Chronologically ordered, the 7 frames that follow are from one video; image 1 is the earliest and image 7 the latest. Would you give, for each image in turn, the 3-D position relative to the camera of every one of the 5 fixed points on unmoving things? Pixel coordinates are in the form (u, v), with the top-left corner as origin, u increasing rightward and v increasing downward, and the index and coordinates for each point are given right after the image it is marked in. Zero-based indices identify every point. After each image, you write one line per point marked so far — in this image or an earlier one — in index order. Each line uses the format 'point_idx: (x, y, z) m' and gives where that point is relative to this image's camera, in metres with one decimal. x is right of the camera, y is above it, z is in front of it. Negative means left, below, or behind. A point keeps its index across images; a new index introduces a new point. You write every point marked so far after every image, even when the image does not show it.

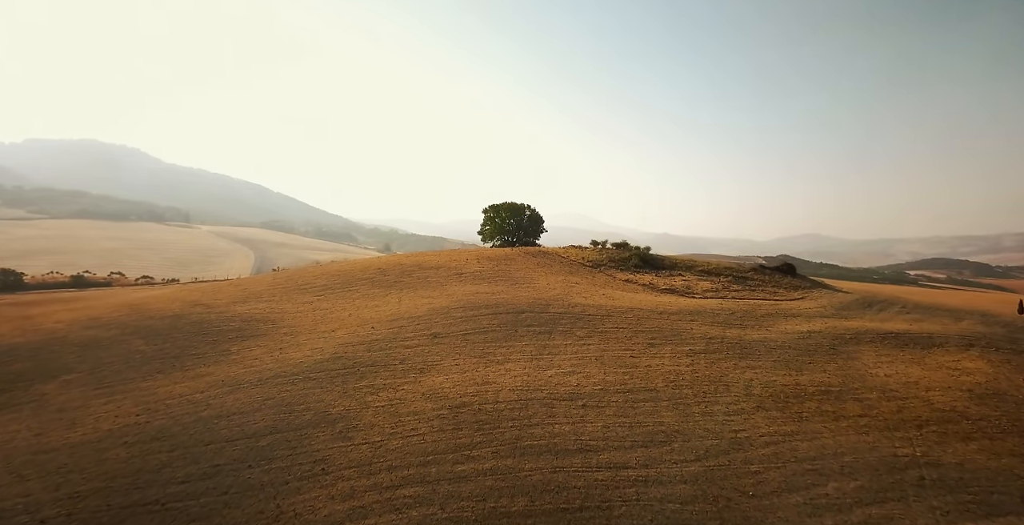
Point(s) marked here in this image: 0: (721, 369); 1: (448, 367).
0: (+8.0, -4.1, +18.4) m
1: (-2.5, -4.1, +18.9) m
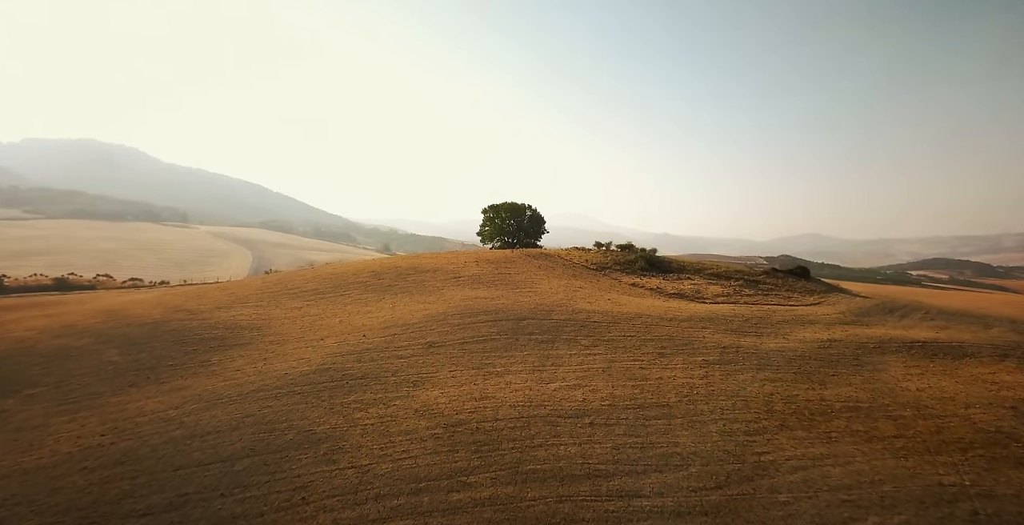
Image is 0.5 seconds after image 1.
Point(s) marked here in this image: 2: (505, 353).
0: (+8.0, -4.2, +17.1) m
1: (-2.5, -4.3, +17.5) m
2: (-0.3, -3.7, +19.3) m
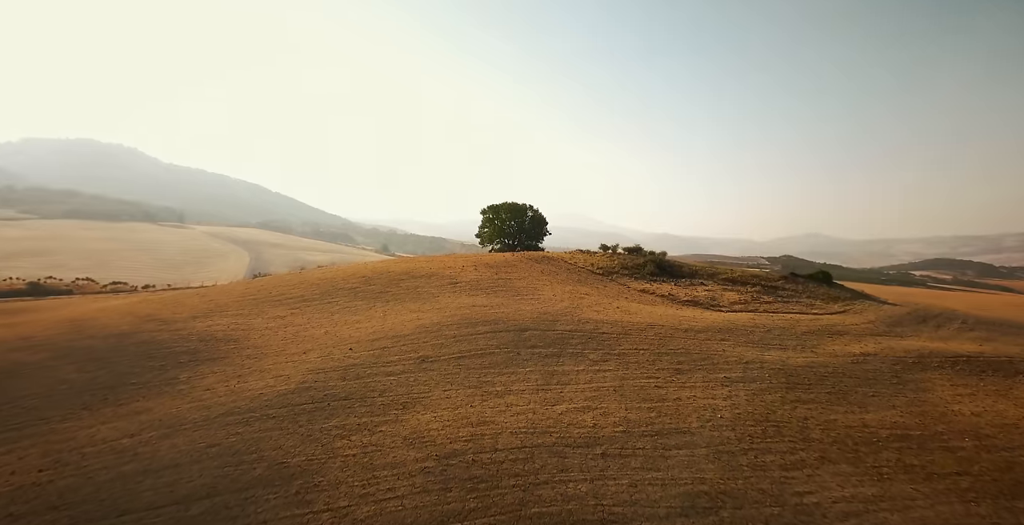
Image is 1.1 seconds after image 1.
0: (+8.1, -4.5, +15.3) m
1: (-2.4, -4.5, +15.7) m
2: (-0.2, -3.9, +17.4) m
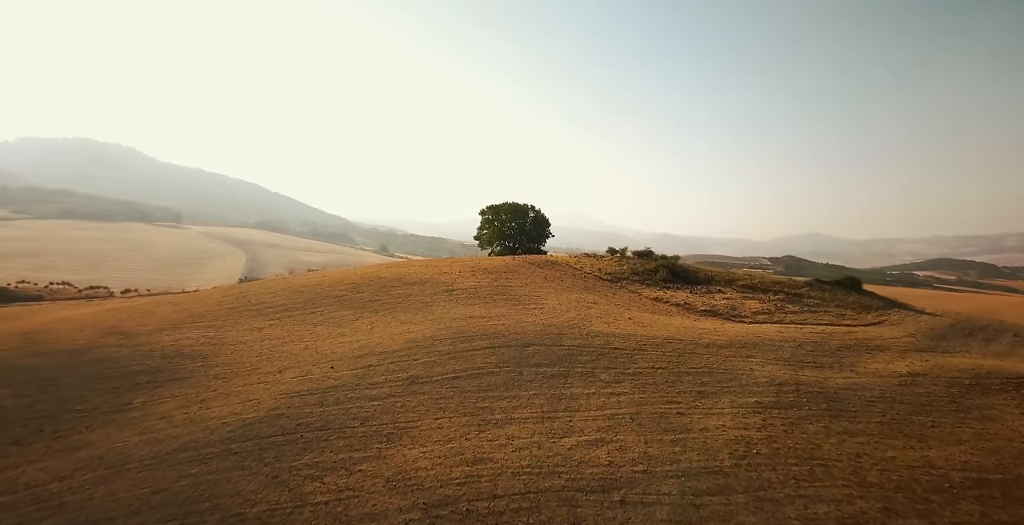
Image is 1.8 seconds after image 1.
0: (+8.1, -4.7, +13.1) m
1: (-2.4, -4.8, +13.6) m
2: (-0.2, -4.2, +15.3) m
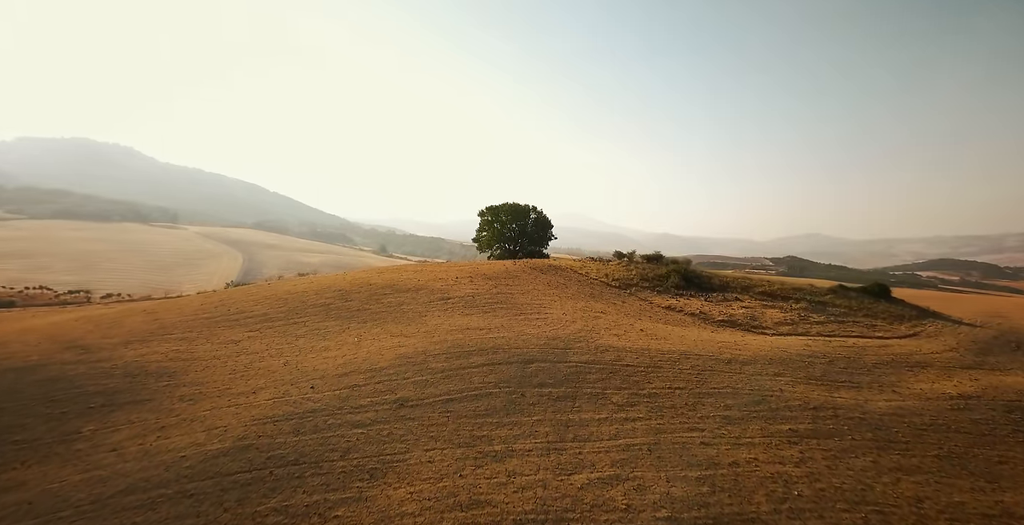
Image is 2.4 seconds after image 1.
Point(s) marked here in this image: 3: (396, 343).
0: (+8.2, -5.0, +11.4) m
1: (-2.4, -5.0, +11.8) m
2: (-0.2, -4.4, +13.5) m
3: (-4.4, -3.0, +18.1) m
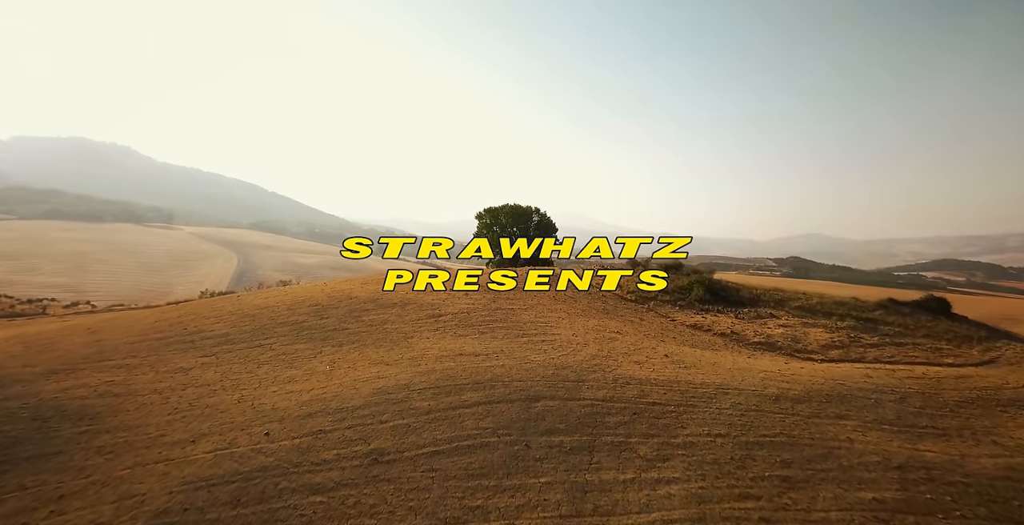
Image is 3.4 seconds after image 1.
0: (+8.2, -5.4, +8.4) m
1: (-2.3, -5.5, +8.9) m
2: (-0.1, -4.9, +10.6) m
3: (-4.3, -3.4, +15.2) m
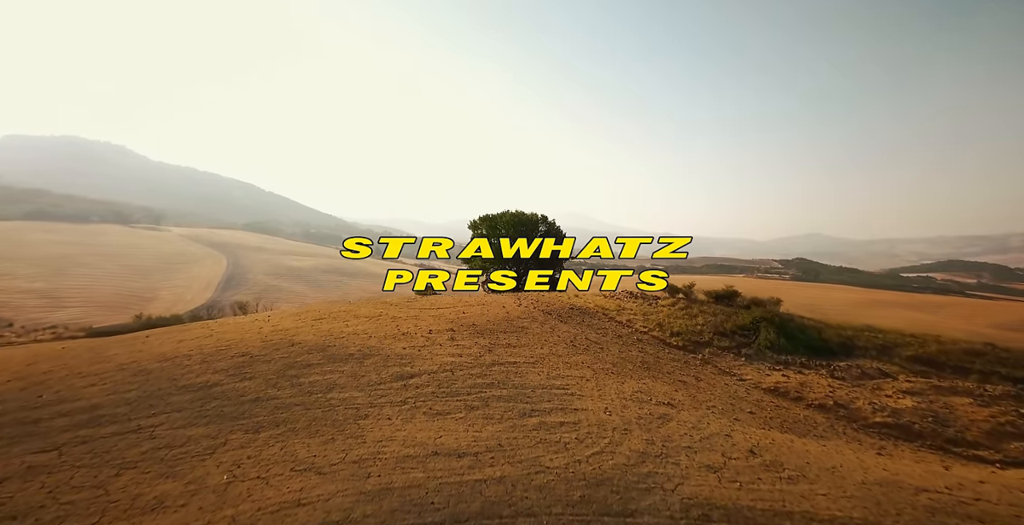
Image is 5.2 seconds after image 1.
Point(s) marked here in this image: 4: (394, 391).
0: (+8.3, -6.5, +2.7) m
1: (-2.2, -6.5, +3.1) m
2: (0.0, -5.9, +4.8) m
3: (-4.3, -4.4, +9.4) m
4: (-3.1, -3.2, +12.7) m
